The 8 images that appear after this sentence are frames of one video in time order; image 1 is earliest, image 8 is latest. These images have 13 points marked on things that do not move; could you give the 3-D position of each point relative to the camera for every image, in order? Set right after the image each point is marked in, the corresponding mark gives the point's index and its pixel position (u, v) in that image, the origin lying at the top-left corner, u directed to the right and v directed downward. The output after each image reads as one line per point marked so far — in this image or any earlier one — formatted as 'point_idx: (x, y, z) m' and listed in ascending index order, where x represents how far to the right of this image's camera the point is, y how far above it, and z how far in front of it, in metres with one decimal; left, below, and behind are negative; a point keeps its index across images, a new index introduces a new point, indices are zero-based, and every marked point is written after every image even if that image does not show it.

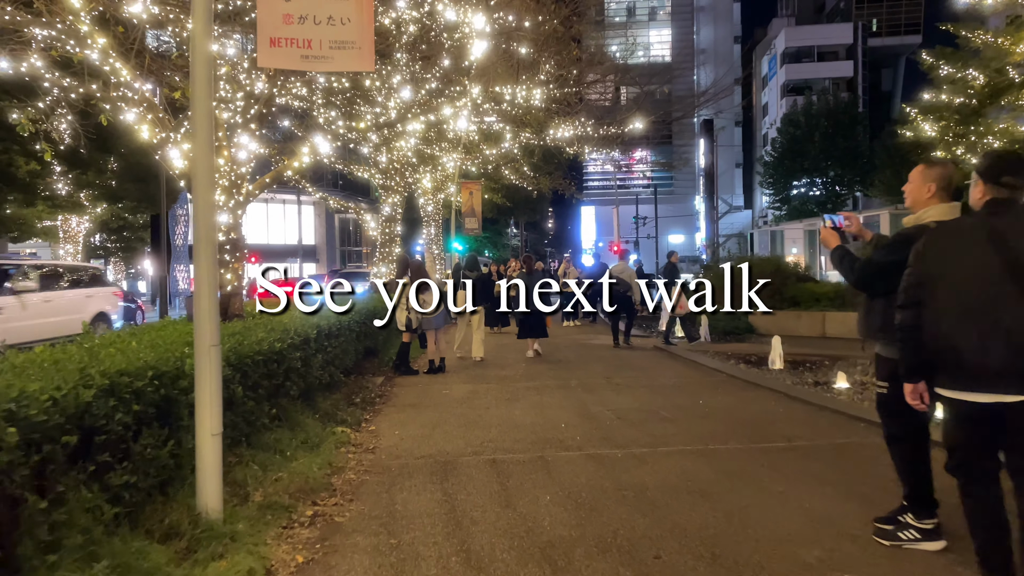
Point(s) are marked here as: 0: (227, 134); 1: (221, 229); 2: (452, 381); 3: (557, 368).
0: (-3.1, +1.7, +8.6) m
1: (-3.1, +0.6, +8.4) m
2: (-0.7, -1.2, +9.9) m
3: (+0.6, -1.1, +10.8) m
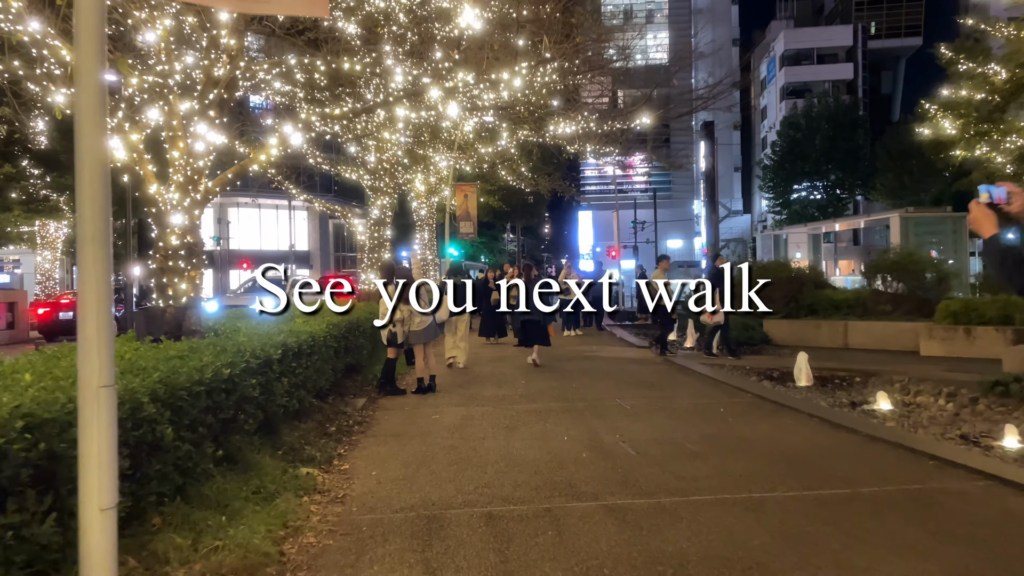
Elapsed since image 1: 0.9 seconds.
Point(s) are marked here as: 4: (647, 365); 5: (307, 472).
0: (-3.1, +1.5, +7.5) m
1: (-3.1, +0.5, +7.3) m
2: (-0.8, -1.3, +8.8) m
3: (+0.6, -1.2, +9.7) m
4: (+2.0, -1.1, +11.8) m
5: (-1.5, -1.3, +5.7) m
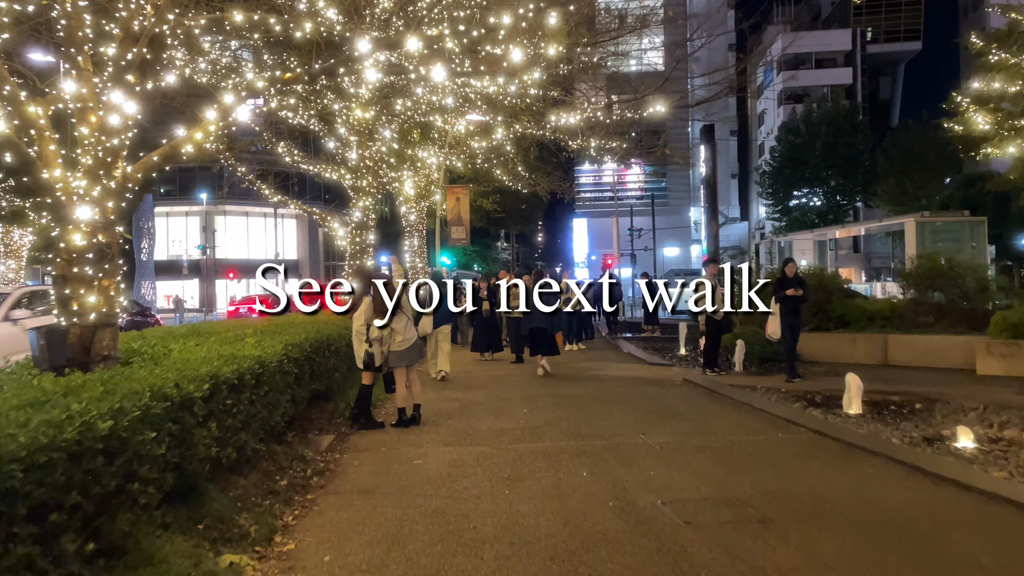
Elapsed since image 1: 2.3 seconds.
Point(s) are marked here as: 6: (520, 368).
0: (-3.1, +1.4, +5.9) m
1: (-3.1, +0.4, +5.7) m
2: (-0.8, -1.4, +7.2) m
3: (+0.6, -1.3, +8.1) m
4: (+2.0, -1.3, +10.3) m
5: (-1.4, -1.4, +4.0) m
6: (+0.2, -1.3, +13.1) m
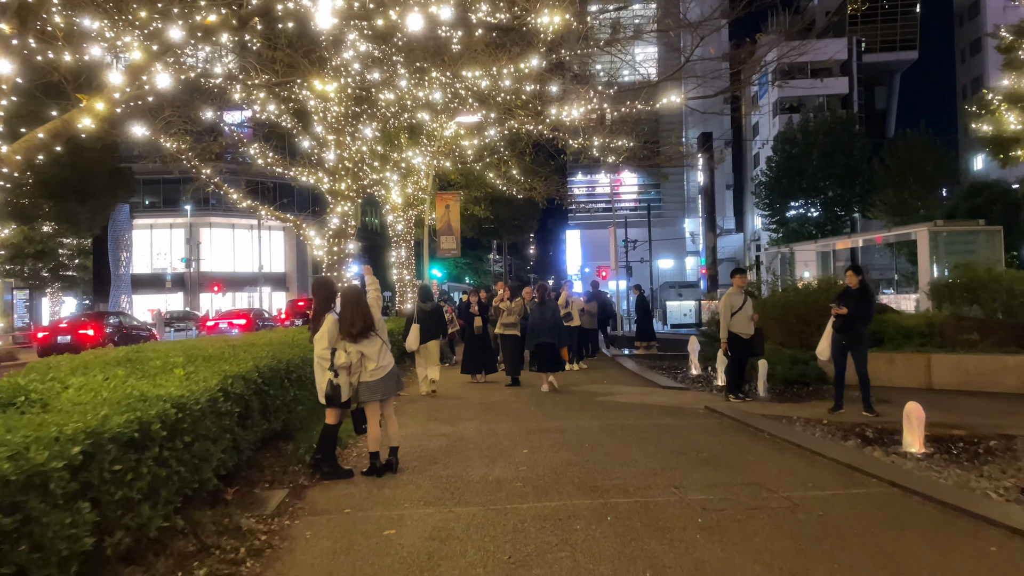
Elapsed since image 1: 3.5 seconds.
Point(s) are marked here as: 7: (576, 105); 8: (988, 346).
0: (-3.1, +1.3, +4.4) m
1: (-3.1, +0.3, +4.2) m
2: (-0.8, -1.5, +5.7) m
3: (+0.5, -1.4, +6.7) m
4: (+1.9, -1.4, +8.8) m
5: (-1.4, -1.5, +2.6) m
6: (+0.1, -1.5, +11.7) m
7: (+1.0, +3.1, +13.0) m
8: (+6.9, -0.8, +11.6) m
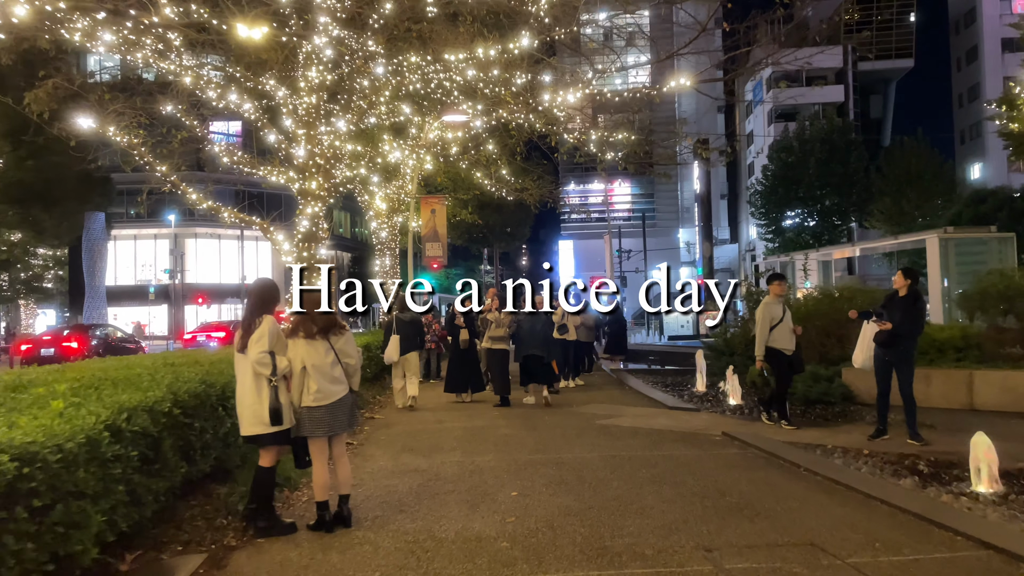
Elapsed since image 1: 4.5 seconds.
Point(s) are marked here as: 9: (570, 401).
0: (-3.2, +1.3, +3.2) m
1: (-3.1, +0.3, +2.9) m
2: (-0.9, -1.5, +4.4) m
3: (+0.4, -1.5, +5.4) m
4: (+1.8, -1.5, +7.5) m
5: (-1.5, -1.4, +1.3) m
6: (-0.1, -1.6, +10.4) m
7: (+0.8, +3.0, +11.8) m
8: (+6.7, -0.9, +10.3) m
9: (+0.9, -1.7, +11.8) m
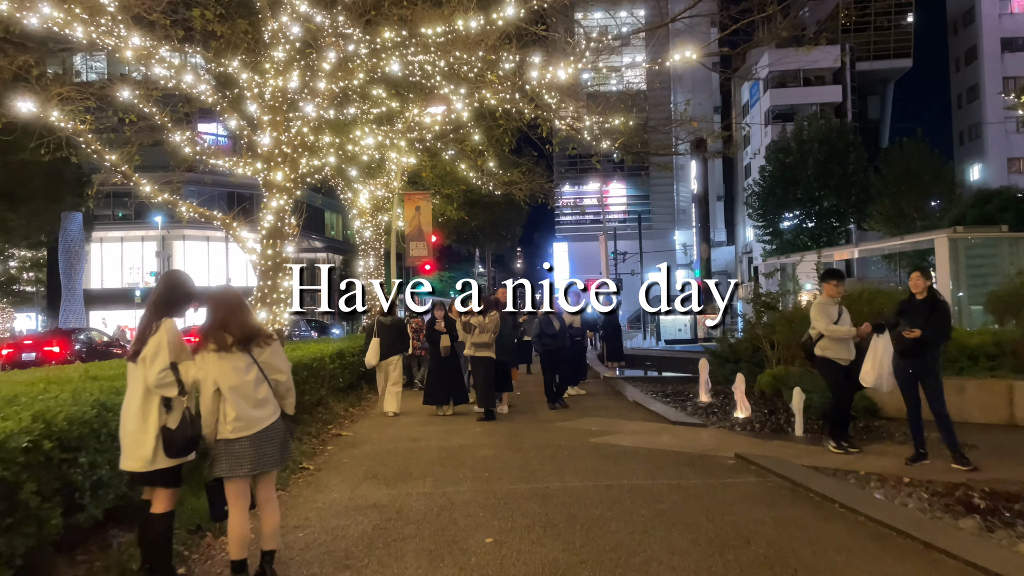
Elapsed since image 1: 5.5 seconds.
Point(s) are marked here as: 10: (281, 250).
0: (-3.3, +1.3, +2.0) m
1: (-3.3, +0.3, +1.8) m
2: (-1.0, -1.5, +3.3) m
3: (+0.3, -1.5, +4.3) m
4: (+1.6, -1.5, +6.4) m
5: (-1.6, -1.4, +0.1) m
6: (-0.2, -1.6, +9.3) m
7: (+0.7, +2.9, +10.7) m
8: (+6.6, -1.0, +9.3) m
9: (+0.7, -1.7, +10.7) m
10: (-3.2, +0.5, +11.1) m
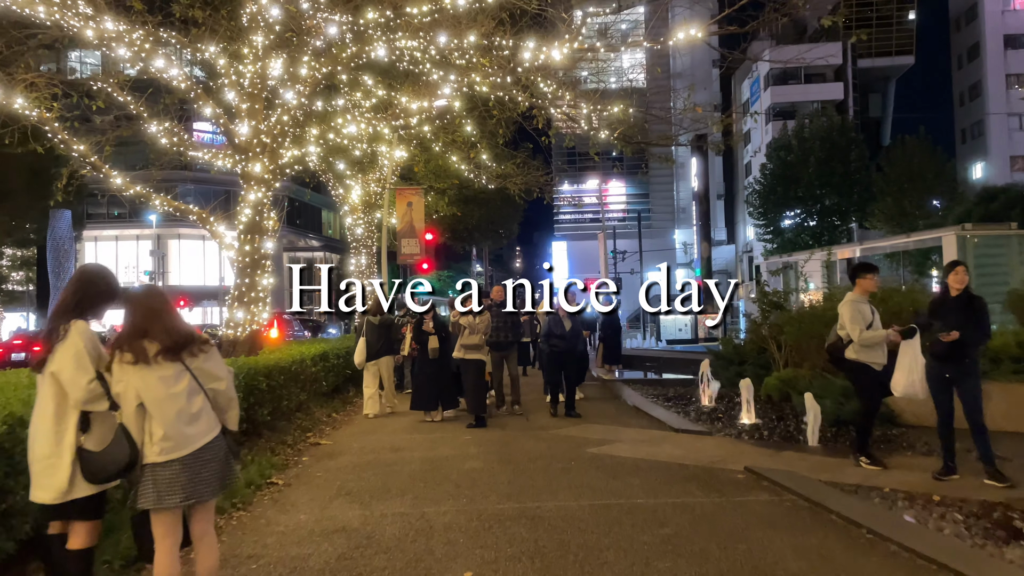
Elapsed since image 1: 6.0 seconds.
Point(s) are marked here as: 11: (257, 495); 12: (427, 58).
0: (-3.4, +1.4, +1.4) m
1: (-3.4, +0.3, +1.1) m
2: (-1.1, -1.5, +2.7) m
3: (+0.2, -1.5, +3.6) m
4: (+1.6, -1.5, +5.8) m
5: (-1.7, -1.4, -0.5) m
6: (-0.3, -1.6, +8.6) m
7: (+0.6, +3.0, +10.1) m
8: (+6.5, -0.9, +8.7) m
9: (+0.6, -1.7, +10.1) m
10: (-3.3, +0.5, +10.5) m
11: (-2.0, -1.6, +6.1) m
12: (-1.2, +3.2, +11.1) m
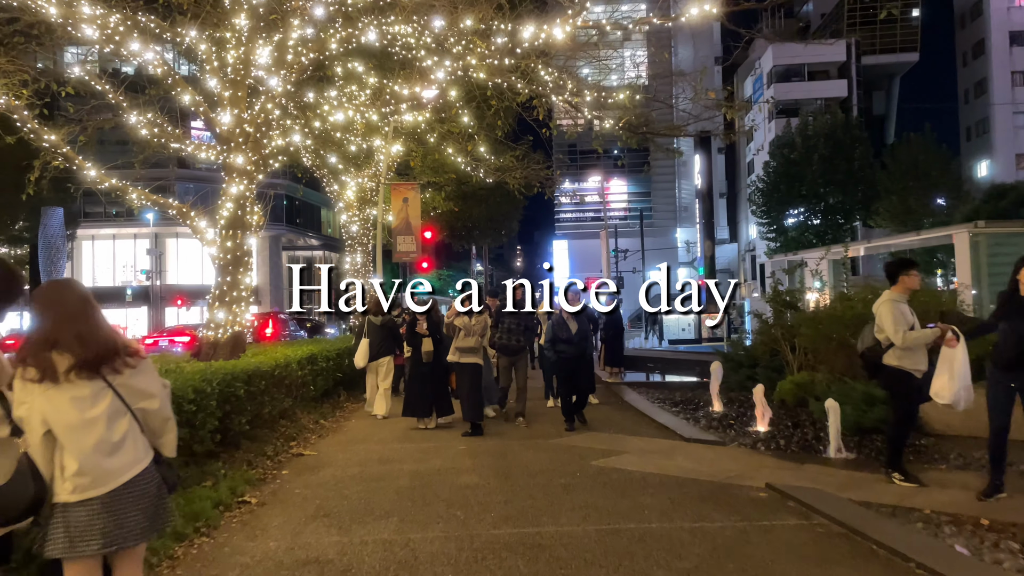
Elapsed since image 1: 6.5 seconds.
0: (-3.4, +1.4, +0.8) m
1: (-3.4, +0.4, +0.5) m
2: (-1.1, -1.5, +2.1) m
3: (+0.2, -1.5, +3.0) m
4: (+1.5, -1.5, +5.2) m
5: (-1.7, -1.4, -1.1) m
6: (-0.4, -1.6, +8.0) m
7: (+0.5, +3.0, +9.5) m
8: (+6.5, -0.9, +8.0) m
9: (+0.6, -1.6, +9.5) m
10: (-3.3, +0.6, +9.9) m
11: (-2.0, -1.6, +5.5) m
12: (-1.2, +3.2, +10.4) m
